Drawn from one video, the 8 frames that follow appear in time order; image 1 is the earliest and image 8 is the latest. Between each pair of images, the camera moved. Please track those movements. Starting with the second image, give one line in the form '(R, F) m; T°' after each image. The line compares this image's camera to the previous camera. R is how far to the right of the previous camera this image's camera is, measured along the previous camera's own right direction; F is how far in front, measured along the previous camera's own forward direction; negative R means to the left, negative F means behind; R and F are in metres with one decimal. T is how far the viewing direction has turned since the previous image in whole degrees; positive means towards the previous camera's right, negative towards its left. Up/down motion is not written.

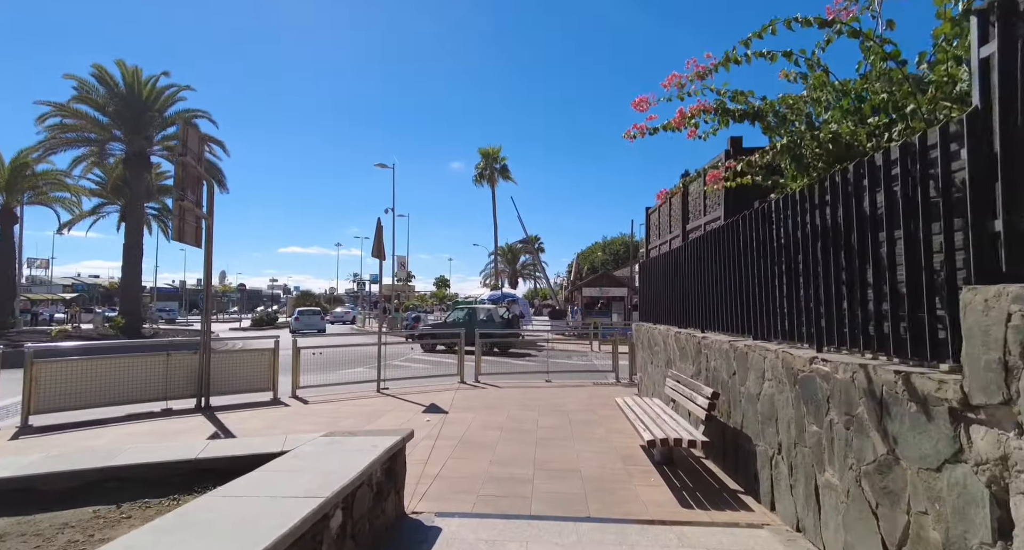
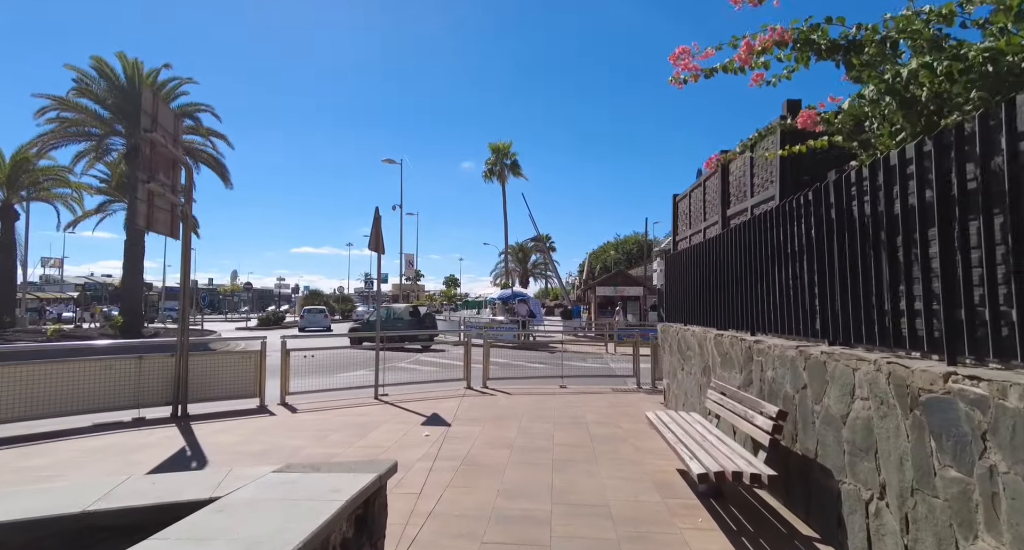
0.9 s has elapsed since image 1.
(0.0, +1.0) m; -1°
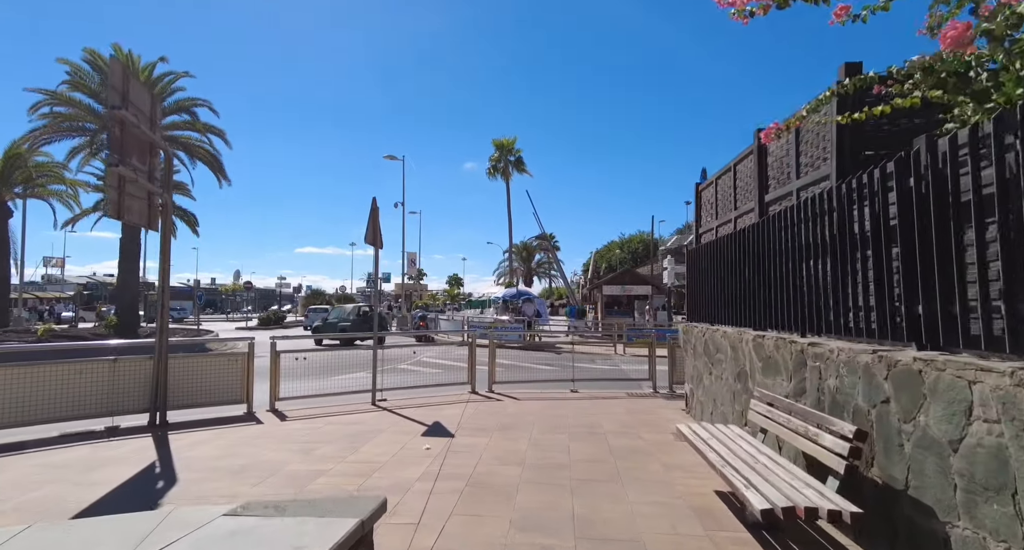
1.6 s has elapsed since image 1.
(-0.1, +0.7) m; 0°
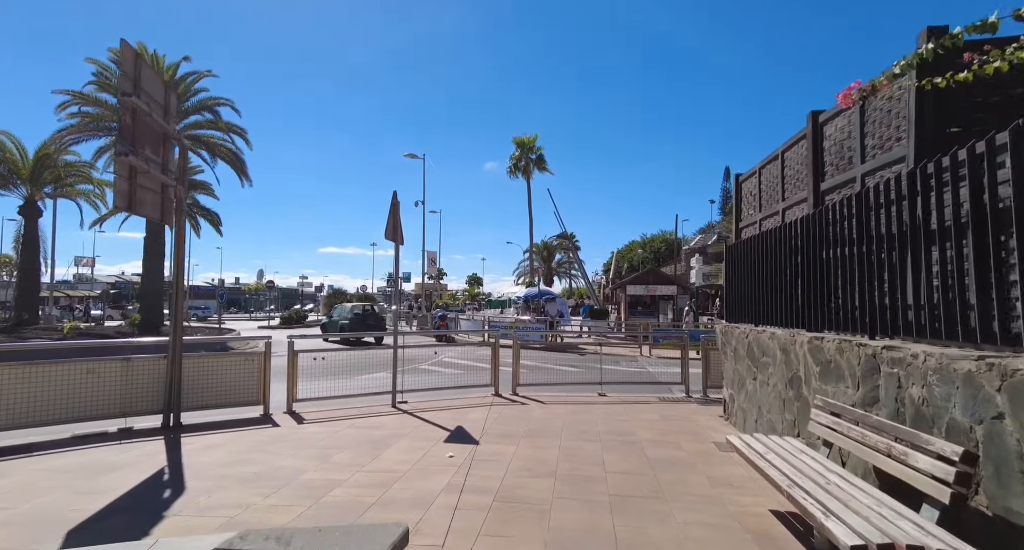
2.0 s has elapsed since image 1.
(-0.1, +0.4) m; -2°
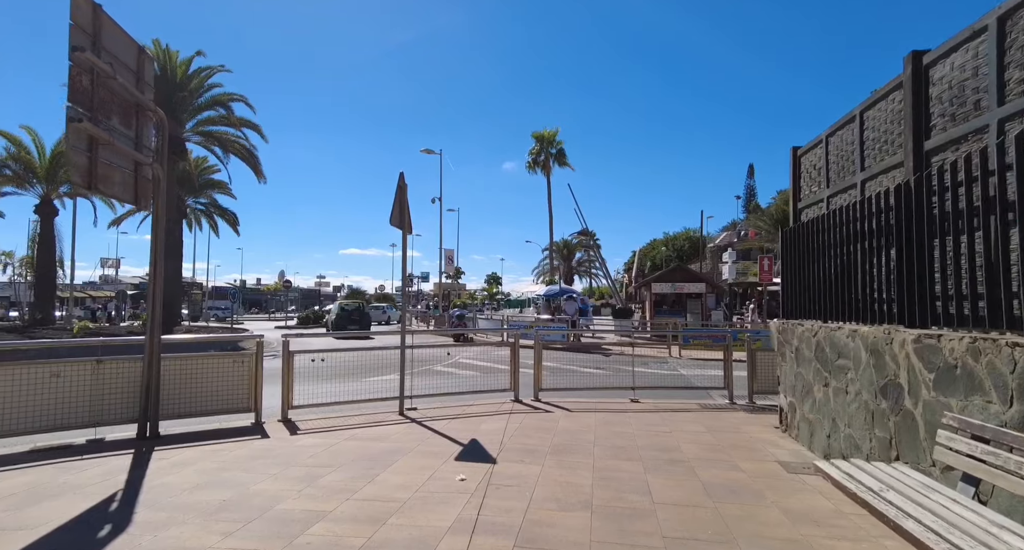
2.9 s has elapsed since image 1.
(0.0, +1.0) m; -2°
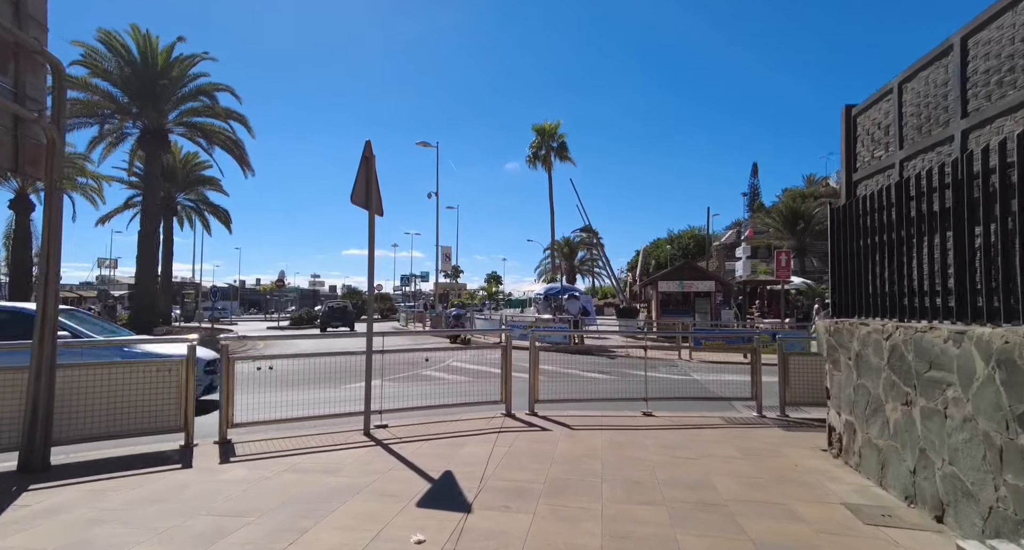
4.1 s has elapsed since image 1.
(+0.2, +1.3) m; 0°
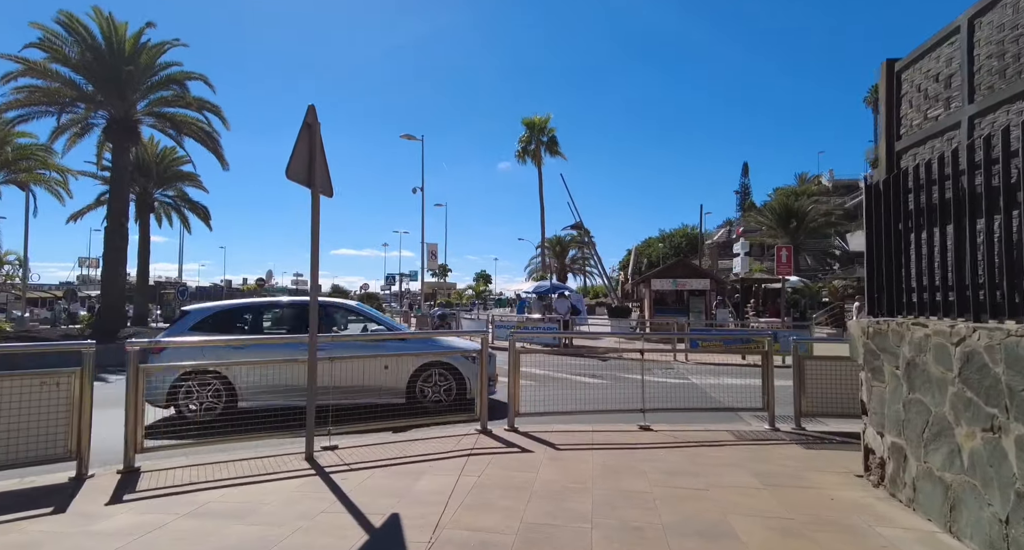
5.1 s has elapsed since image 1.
(+0.2, +1.0) m; +1°
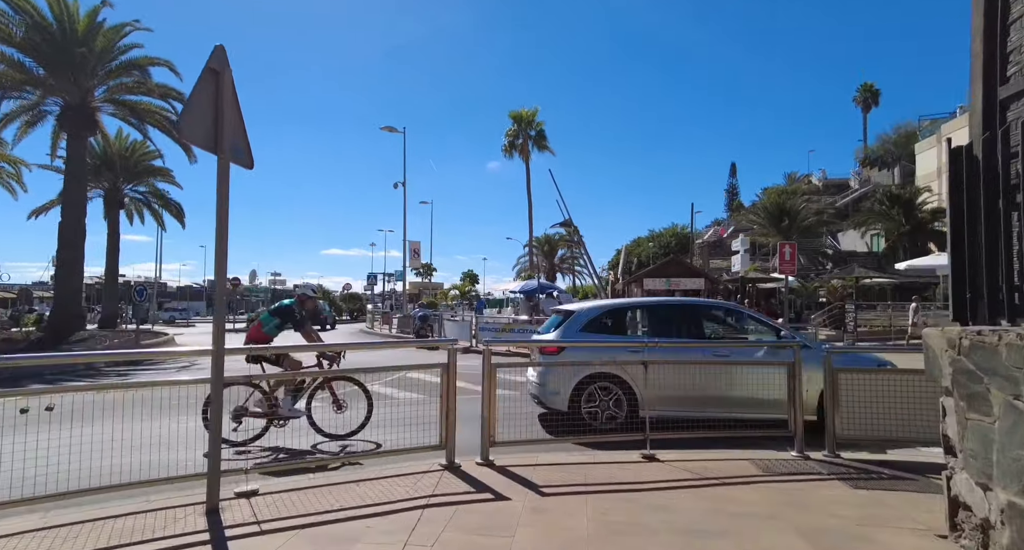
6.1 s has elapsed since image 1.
(+0.1, +1.2) m; +1°
